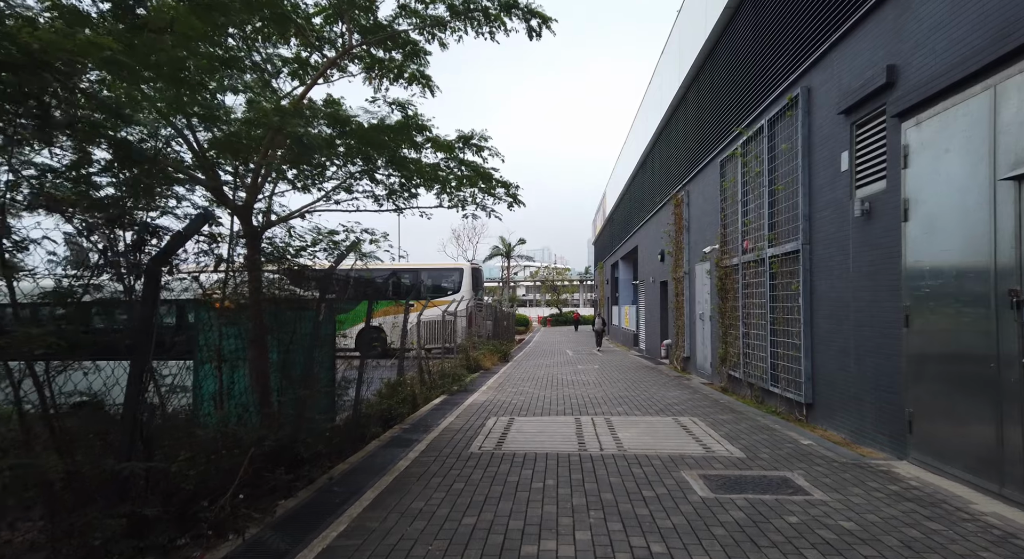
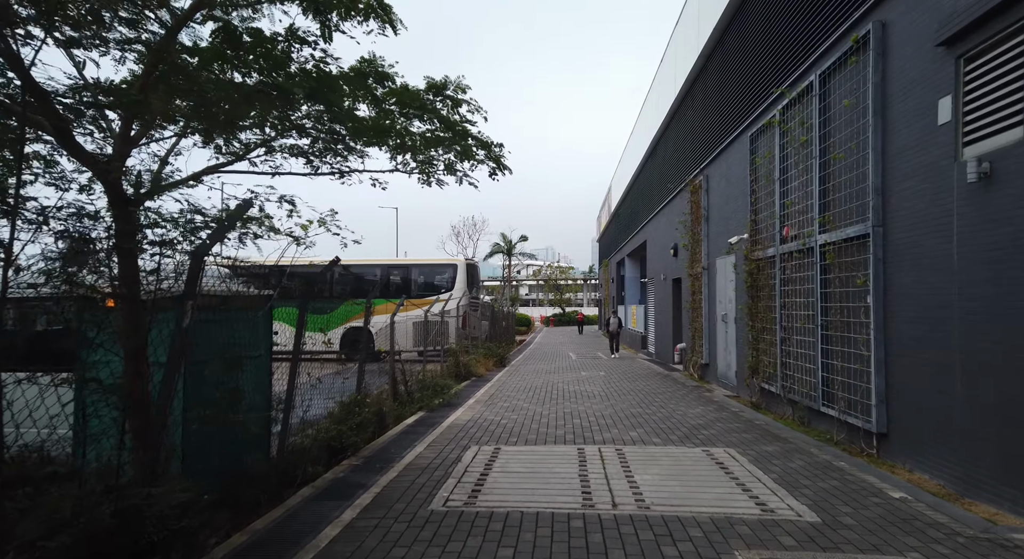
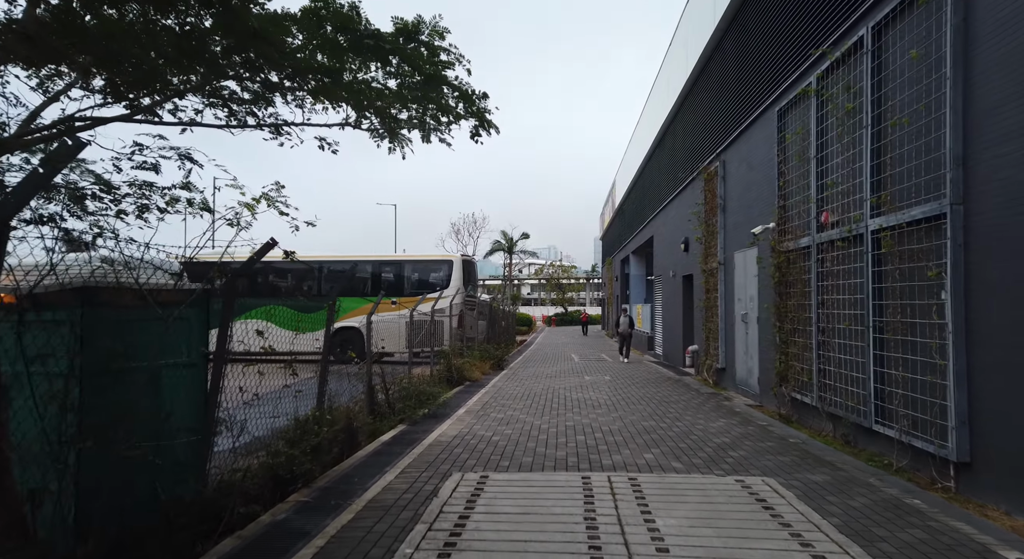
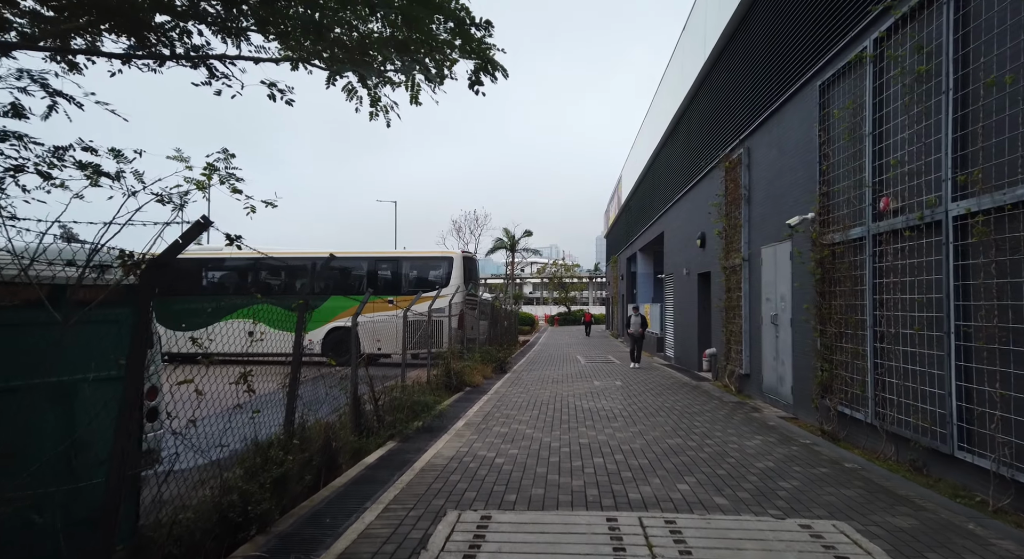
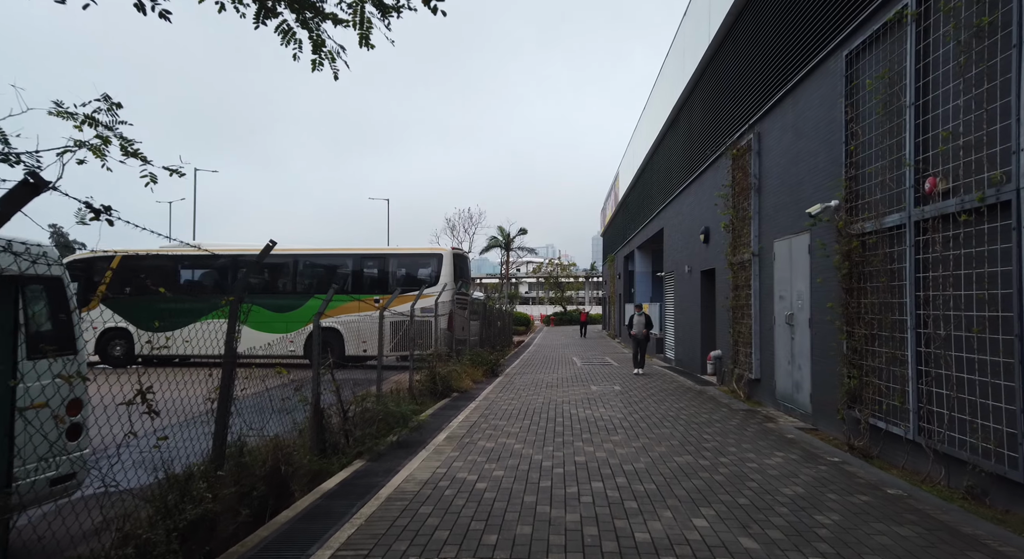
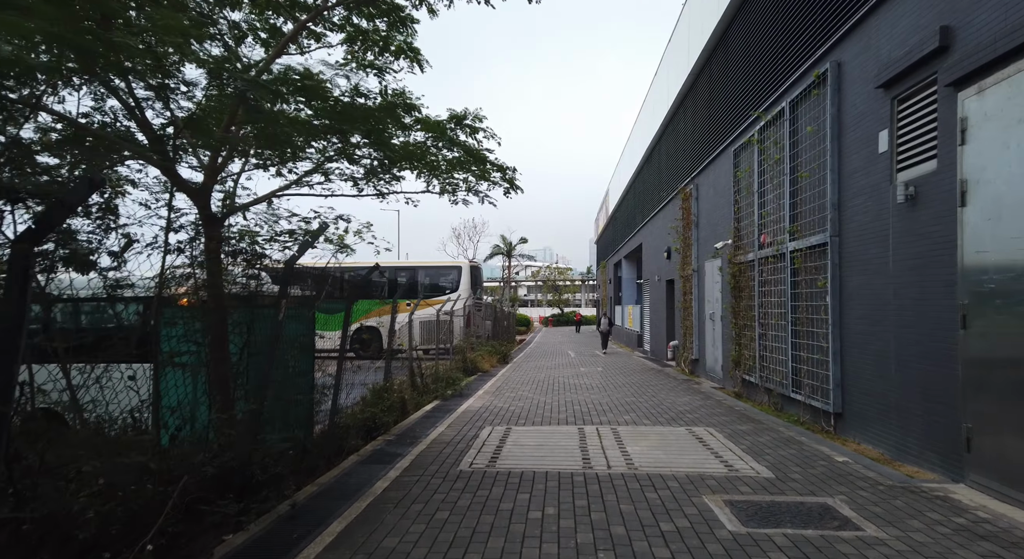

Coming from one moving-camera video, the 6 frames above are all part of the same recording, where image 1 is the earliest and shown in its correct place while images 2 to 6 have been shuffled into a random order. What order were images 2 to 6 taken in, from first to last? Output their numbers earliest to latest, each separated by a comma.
6, 2, 3, 4, 5
